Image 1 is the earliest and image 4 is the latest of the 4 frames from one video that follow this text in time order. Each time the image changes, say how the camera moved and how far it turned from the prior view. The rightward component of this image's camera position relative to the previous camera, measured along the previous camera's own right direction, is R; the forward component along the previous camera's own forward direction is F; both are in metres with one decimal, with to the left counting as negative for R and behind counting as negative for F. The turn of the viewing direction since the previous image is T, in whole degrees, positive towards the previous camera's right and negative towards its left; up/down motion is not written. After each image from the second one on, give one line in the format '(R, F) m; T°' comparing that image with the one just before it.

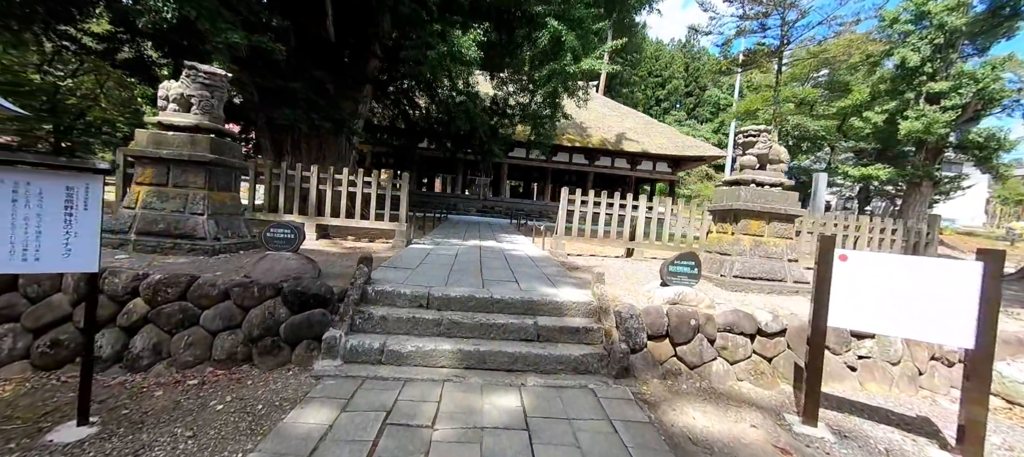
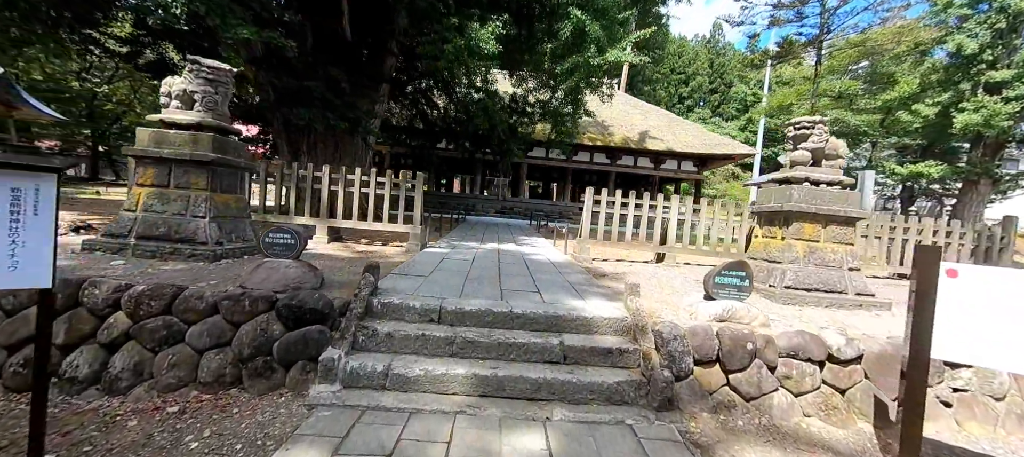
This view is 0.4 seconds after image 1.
(0.0, +0.4) m; -3°
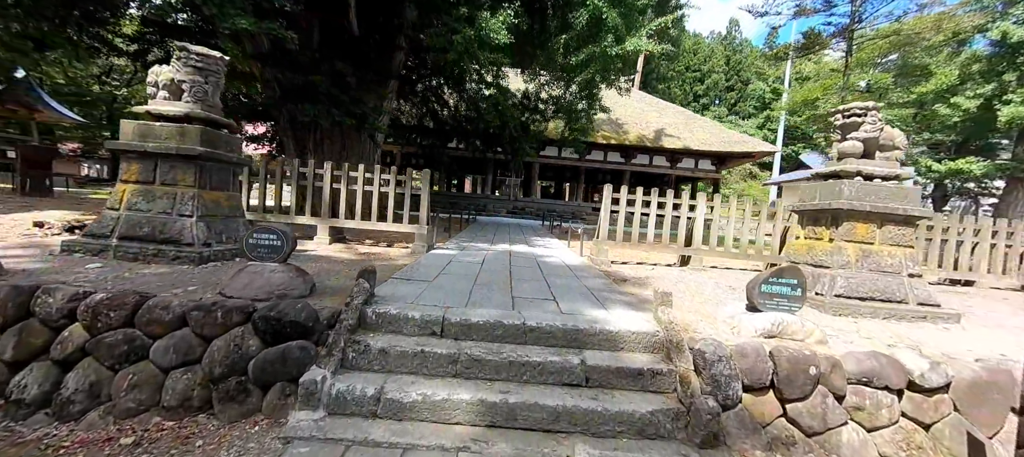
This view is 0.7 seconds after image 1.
(0.0, +0.4) m; -2°
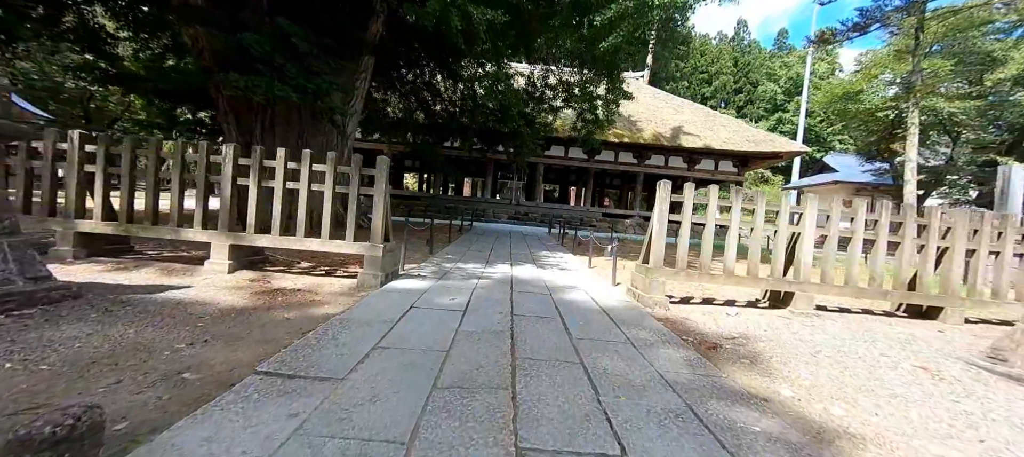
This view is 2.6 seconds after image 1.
(0.0, +2.1) m; 0°
